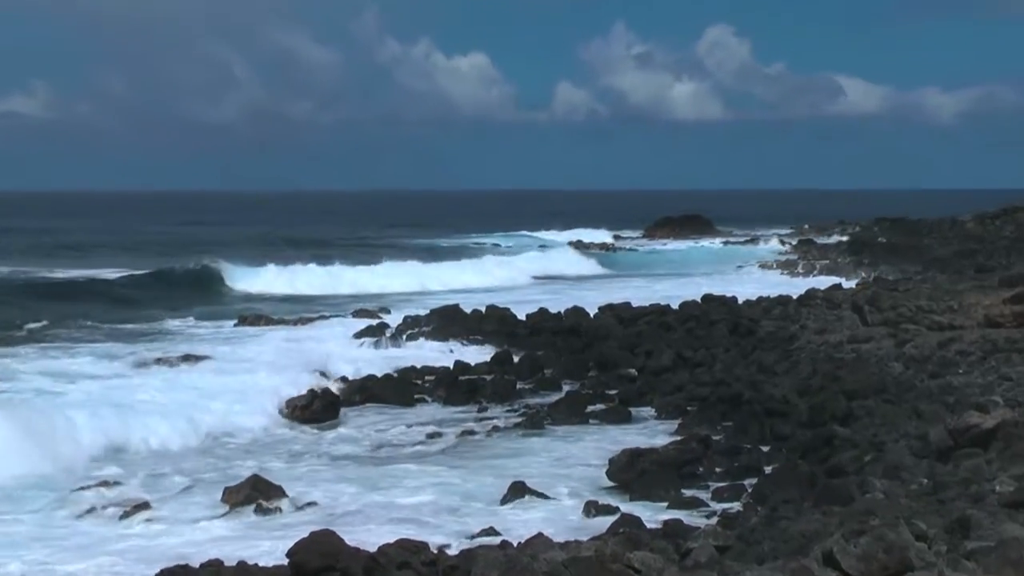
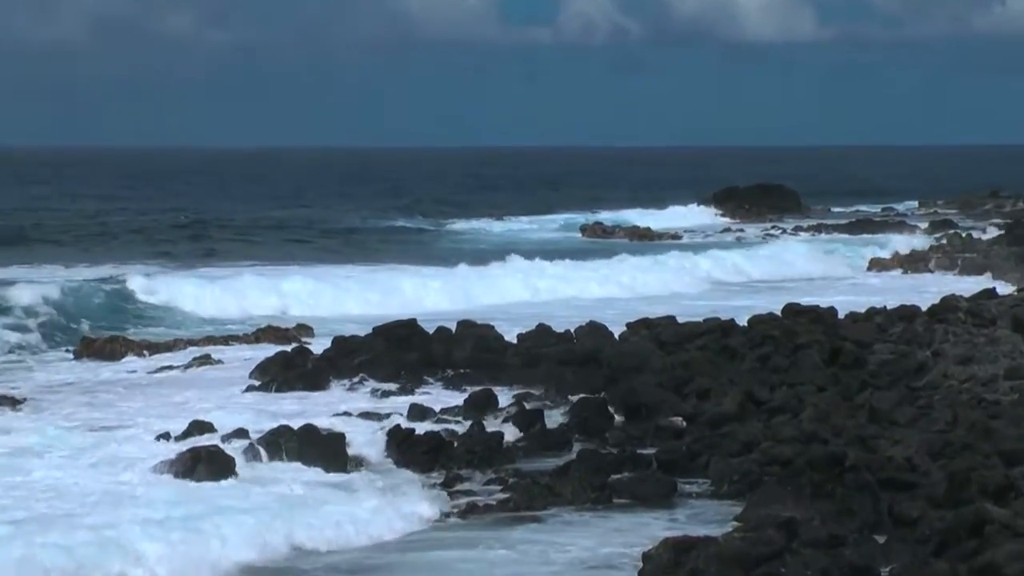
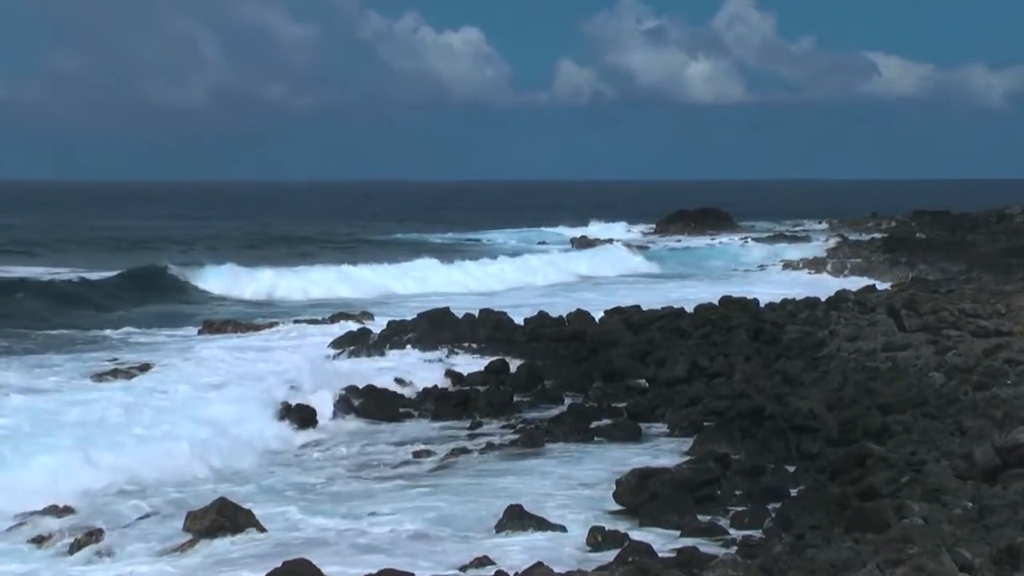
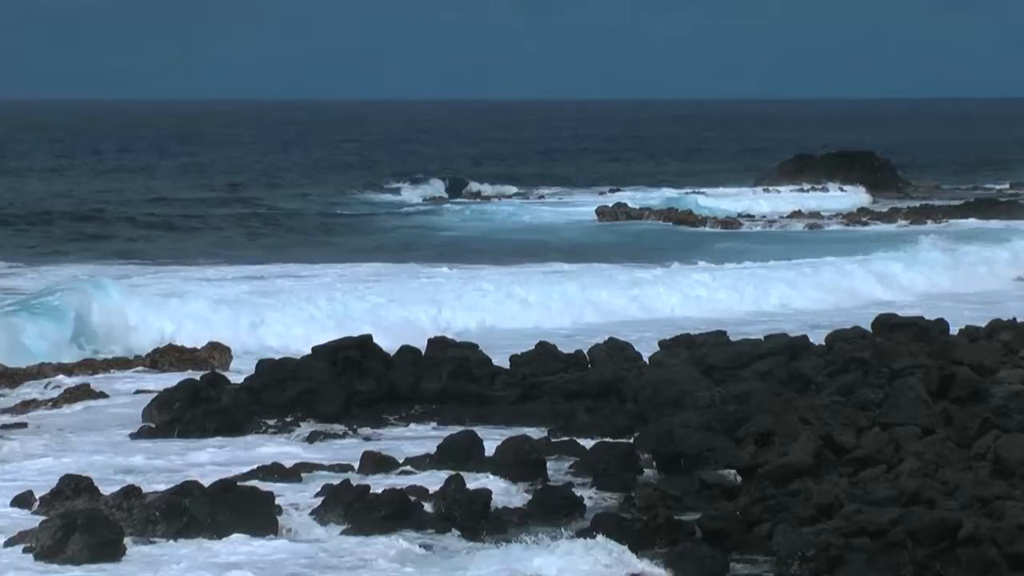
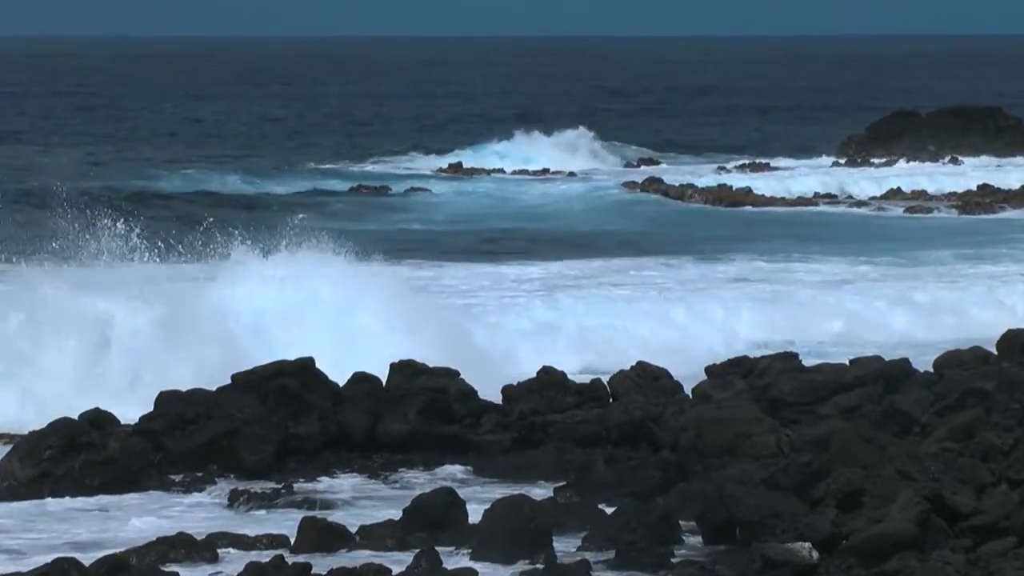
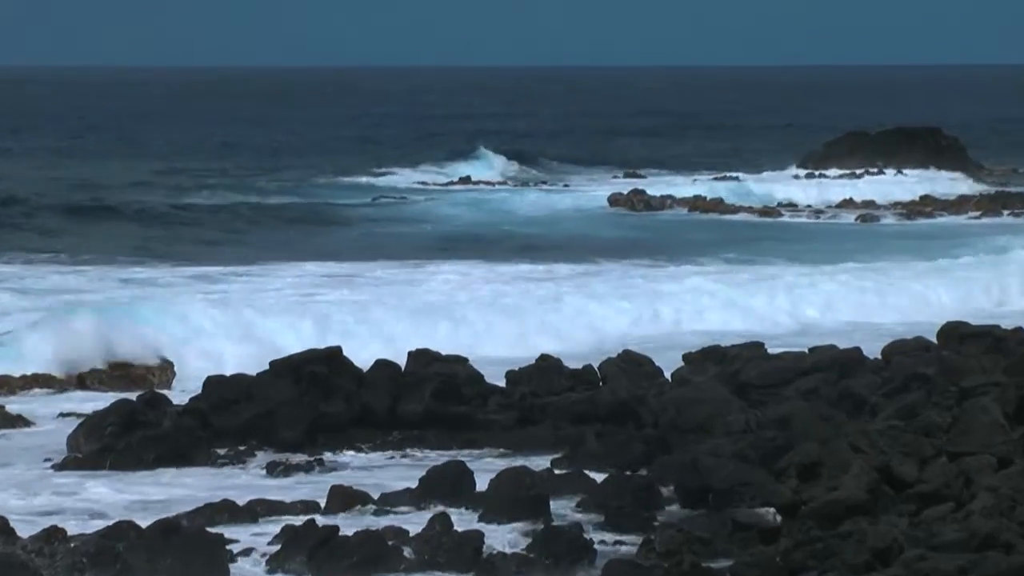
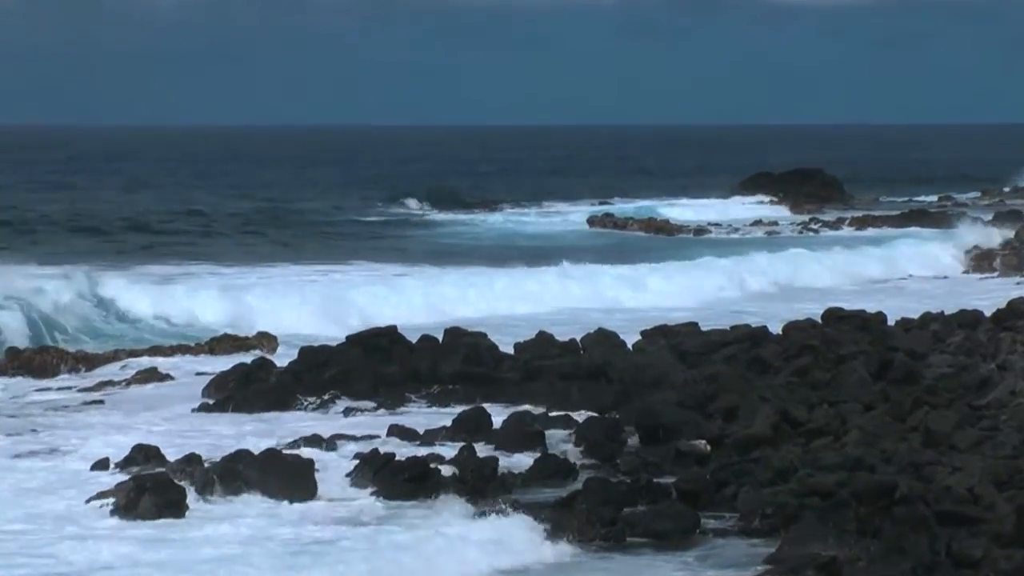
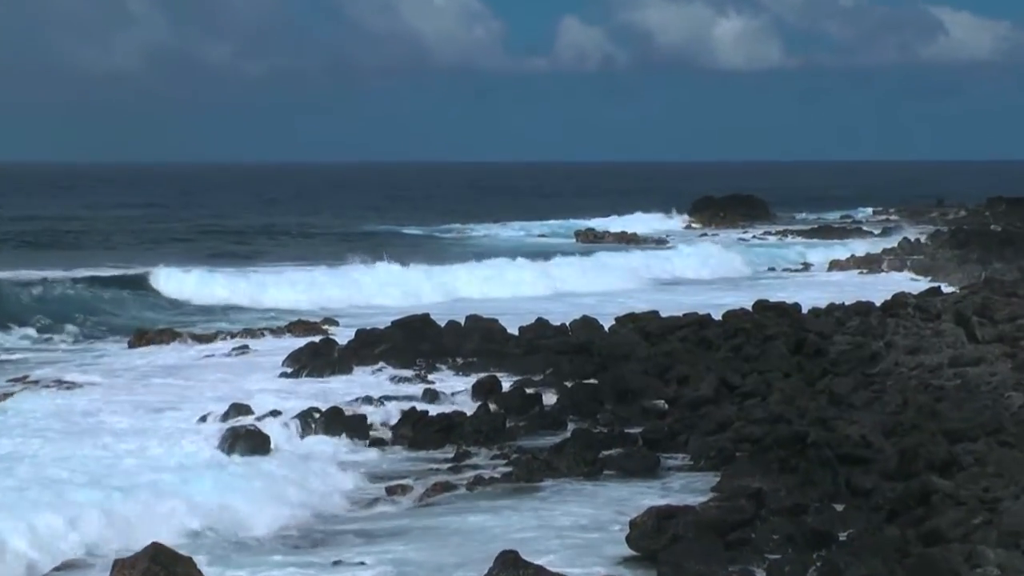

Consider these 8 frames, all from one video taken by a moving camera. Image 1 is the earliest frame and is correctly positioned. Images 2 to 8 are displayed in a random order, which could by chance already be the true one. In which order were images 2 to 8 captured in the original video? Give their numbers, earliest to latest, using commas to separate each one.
3, 8, 2, 7, 4, 6, 5
